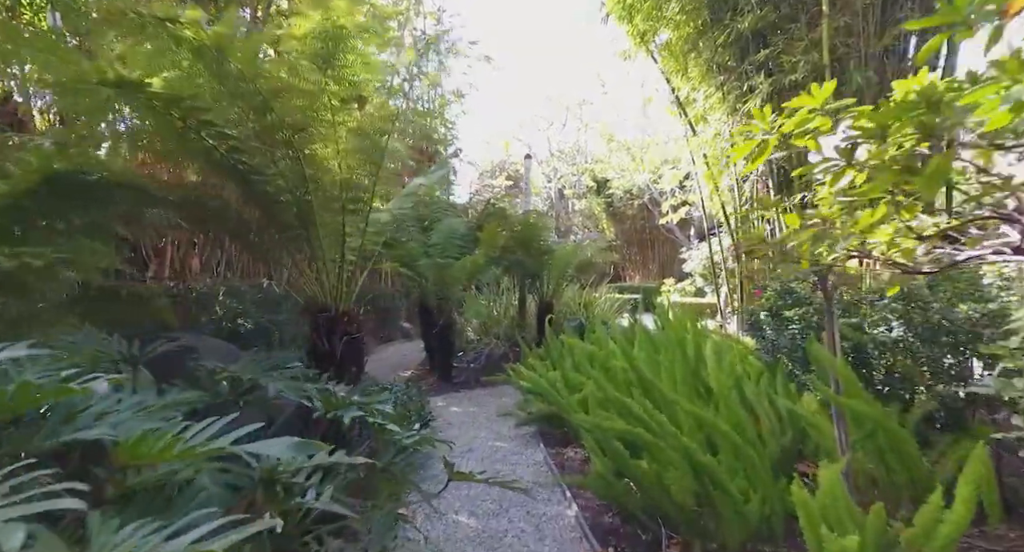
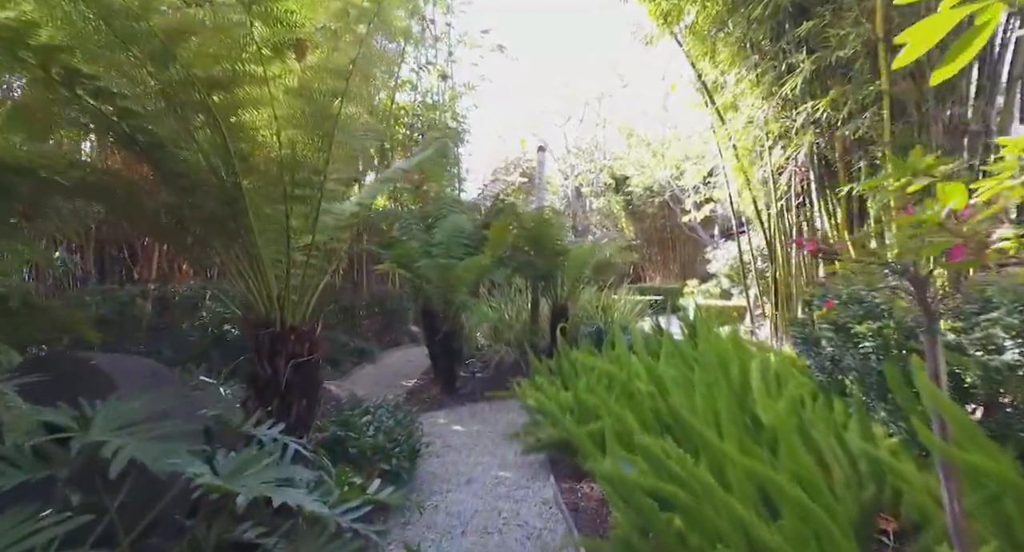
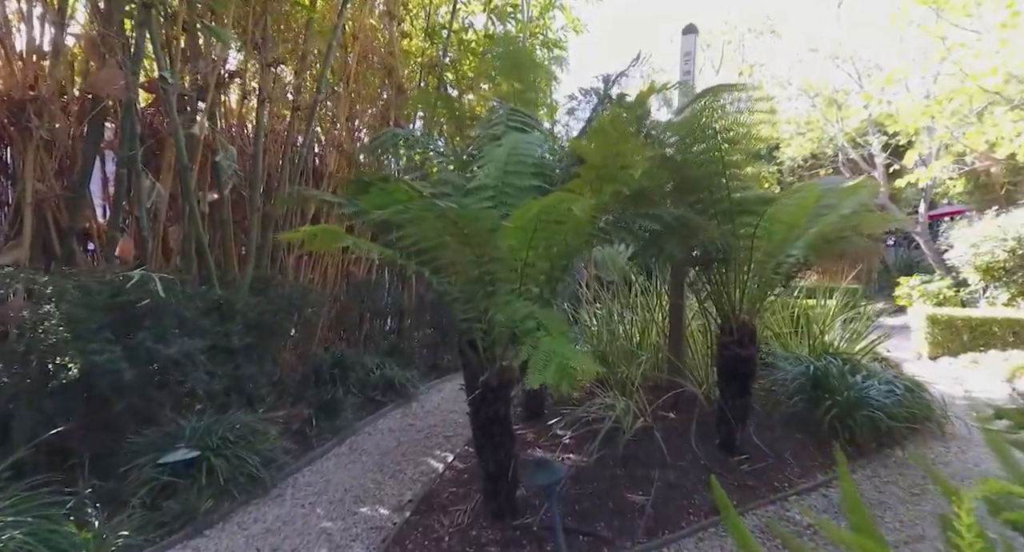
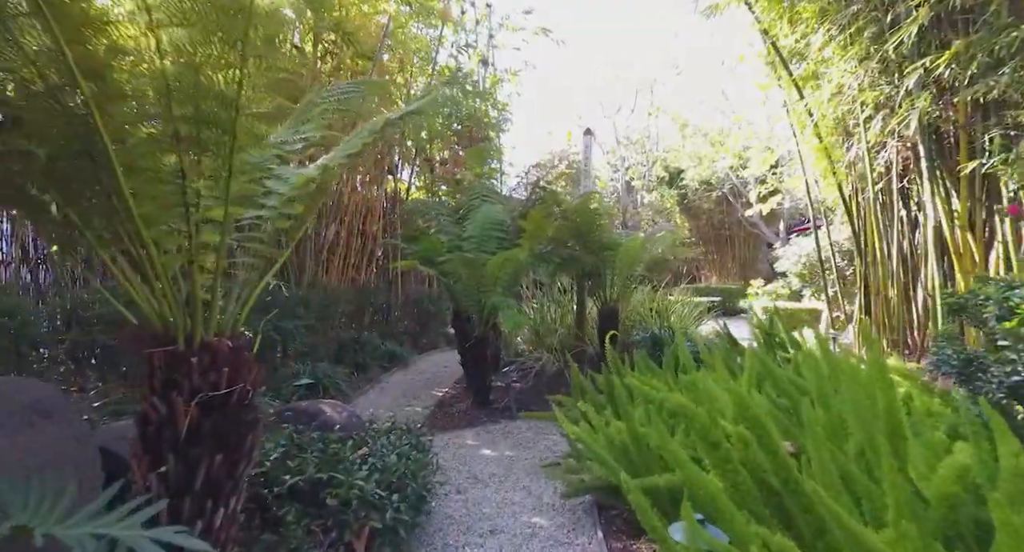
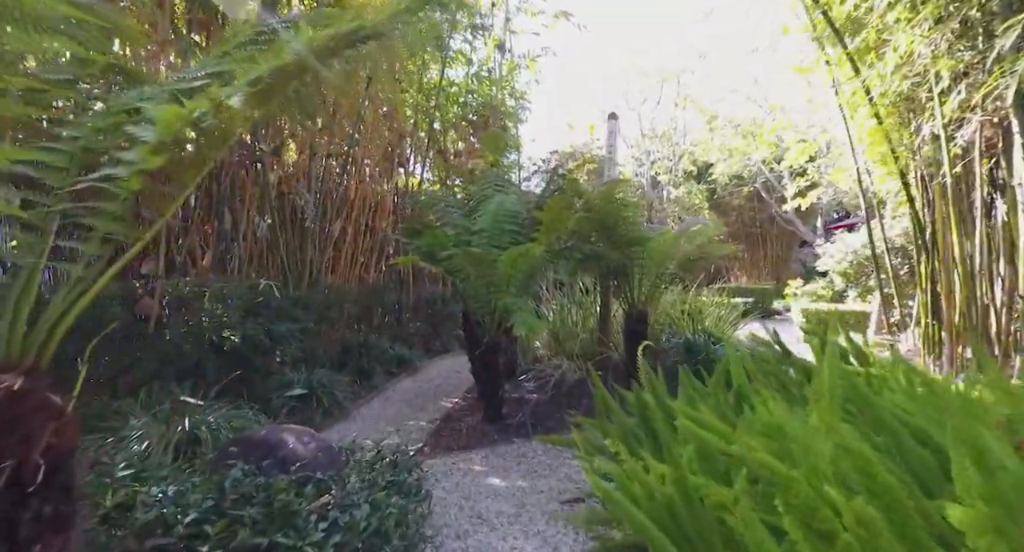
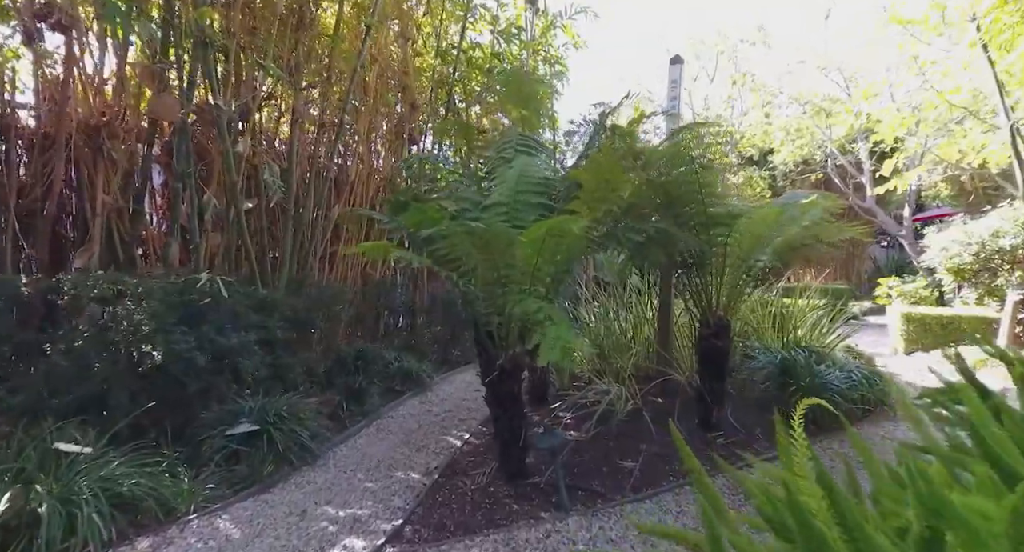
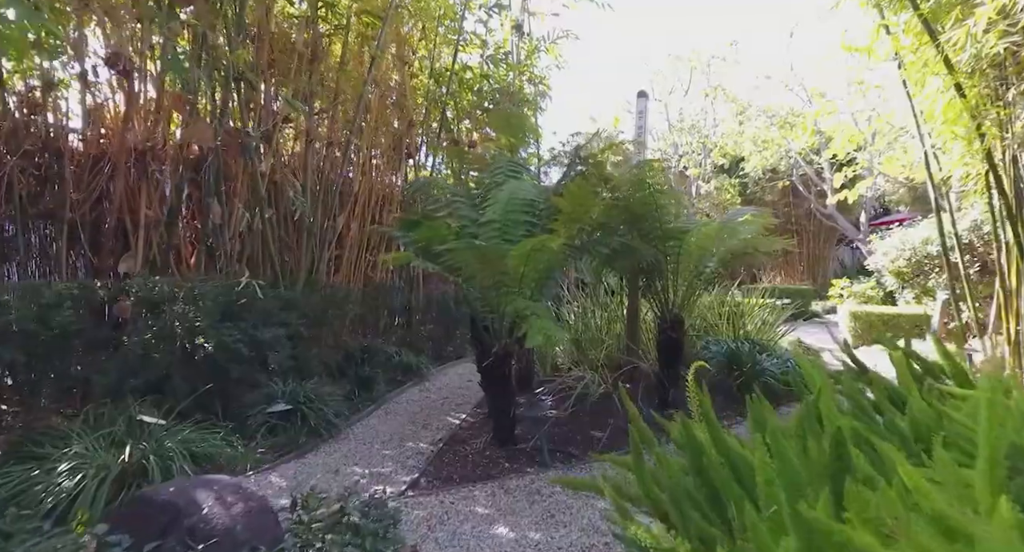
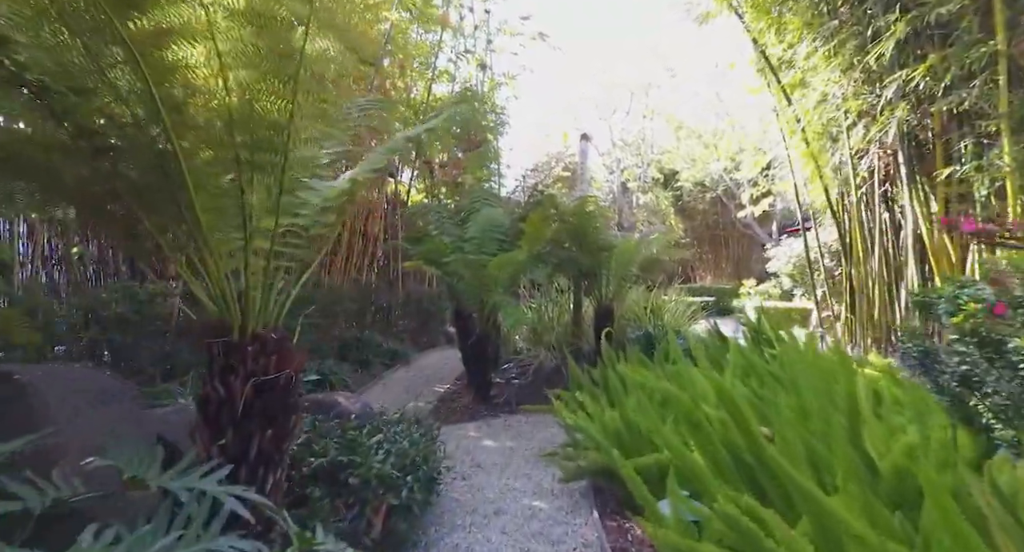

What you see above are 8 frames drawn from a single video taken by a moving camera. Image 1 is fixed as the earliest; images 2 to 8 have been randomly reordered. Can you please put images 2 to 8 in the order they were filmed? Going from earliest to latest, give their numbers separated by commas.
2, 8, 4, 5, 7, 6, 3
